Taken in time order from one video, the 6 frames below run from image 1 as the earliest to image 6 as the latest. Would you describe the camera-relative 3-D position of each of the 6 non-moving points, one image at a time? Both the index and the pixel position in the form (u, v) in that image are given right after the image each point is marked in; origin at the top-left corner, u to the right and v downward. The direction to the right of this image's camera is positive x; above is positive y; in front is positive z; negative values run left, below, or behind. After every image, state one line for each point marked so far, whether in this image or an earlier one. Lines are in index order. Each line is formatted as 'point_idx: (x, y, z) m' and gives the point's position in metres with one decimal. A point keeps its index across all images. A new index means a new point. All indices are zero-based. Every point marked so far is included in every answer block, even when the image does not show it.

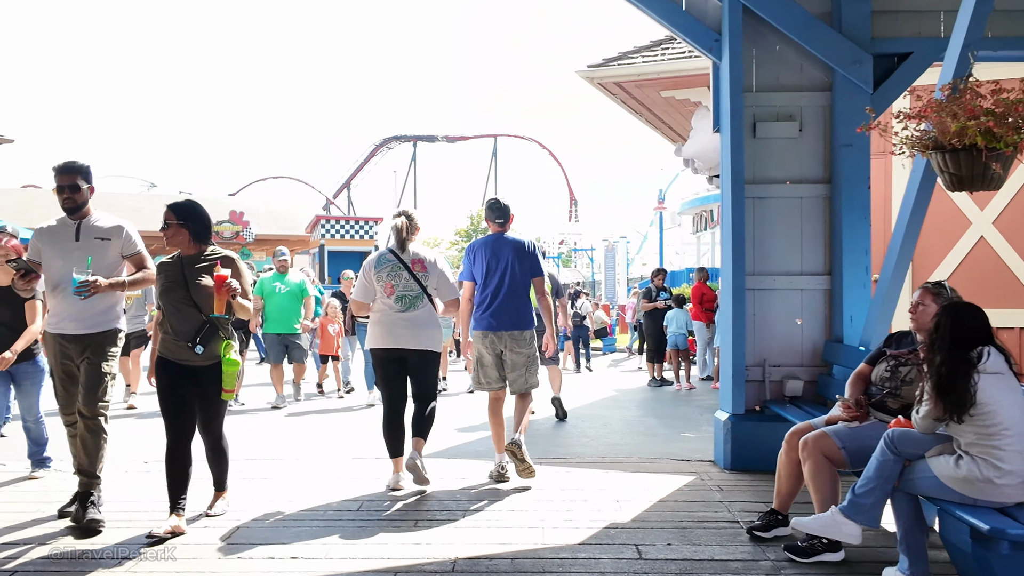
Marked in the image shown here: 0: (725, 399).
0: (+1.4, -0.7, +5.8) m
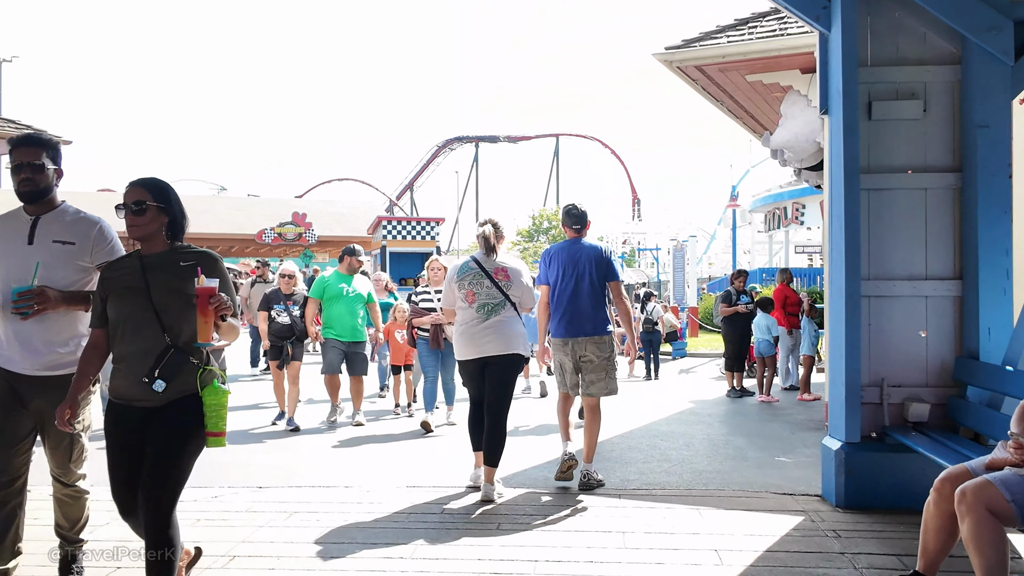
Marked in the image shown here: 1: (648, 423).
0: (+1.8, -0.8, +5.0) m
1: (+1.3, -1.2, +8.2) m
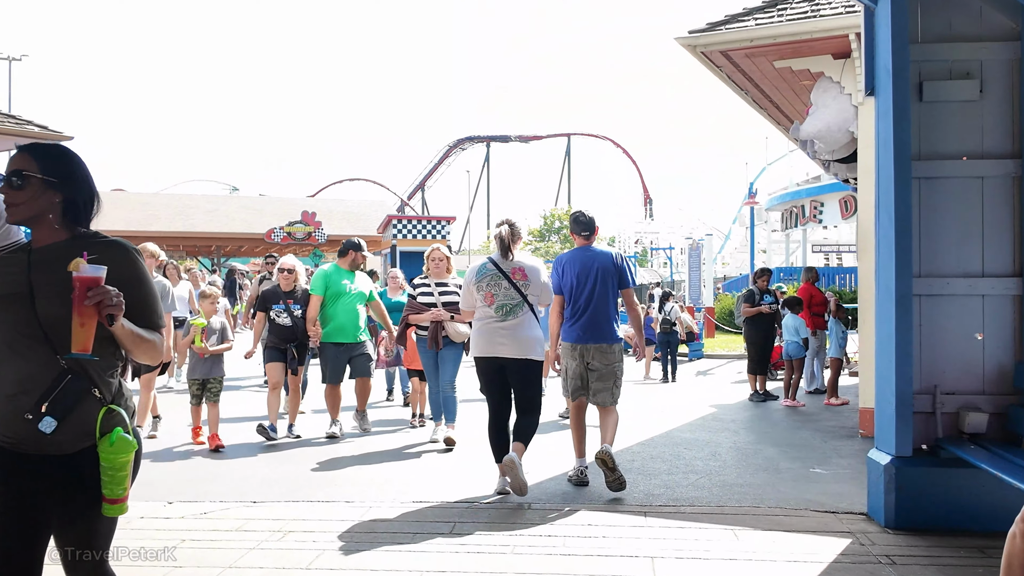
0: (+1.9, -0.8, +4.5) m
1: (+1.4, -1.2, +7.7) m
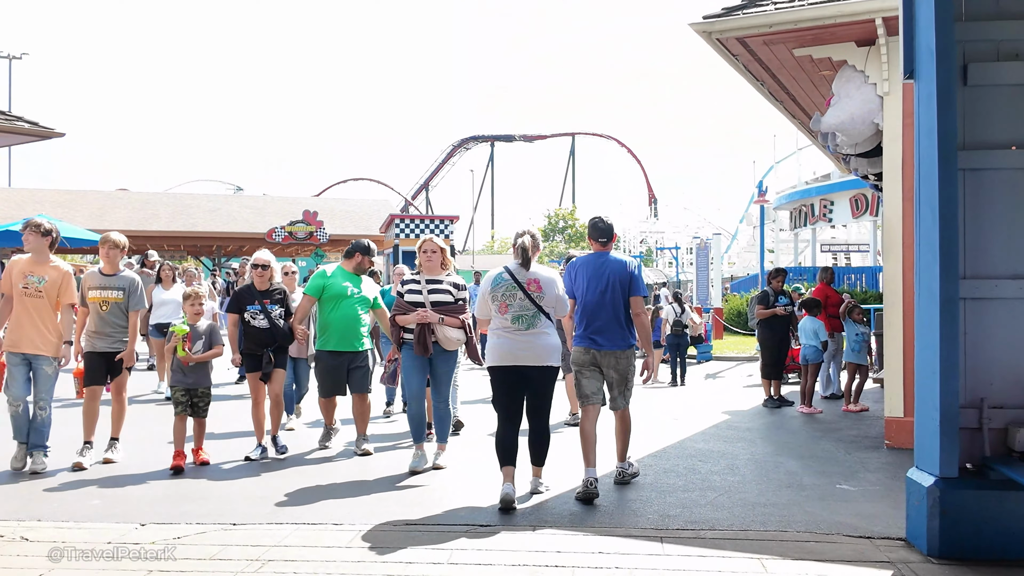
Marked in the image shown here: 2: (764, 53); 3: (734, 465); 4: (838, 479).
0: (+1.9, -0.8, +4.1) m
1: (+1.4, -1.2, +7.3) m
2: (+2.1, +1.9, +7.2) m
3: (+1.5, -1.2, +6.1) m
4: (+2.1, -1.2, +5.6) m
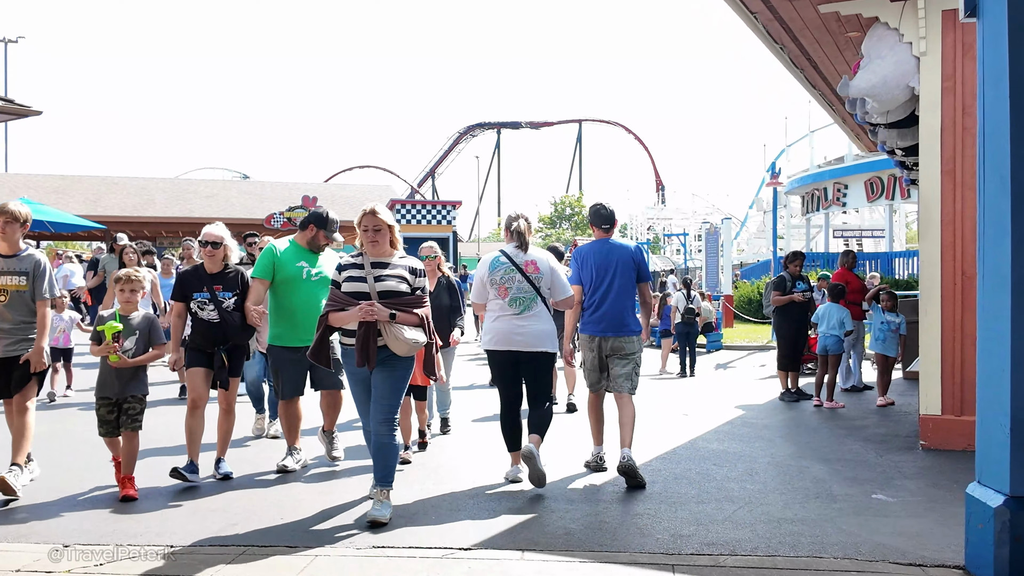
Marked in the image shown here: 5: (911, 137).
0: (+1.8, -0.7, +3.4) m
1: (+1.4, -1.1, +6.6) m
2: (+2.0, +2.0, +6.5) m
3: (+1.5, -1.1, +5.4) m
4: (+2.0, -1.1, +5.0) m
5: (+3.3, +1.2, +7.3) m
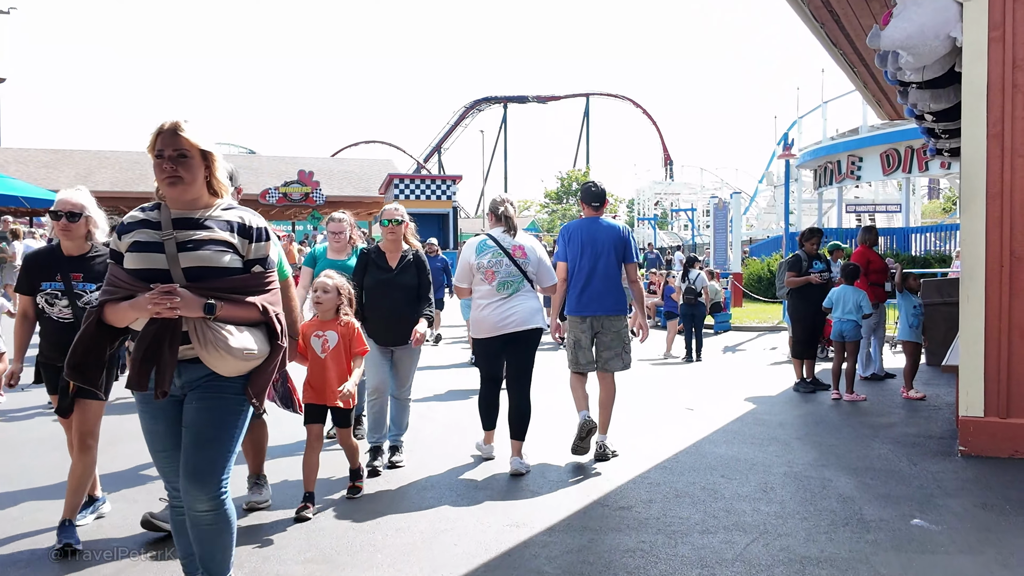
0: (+1.7, -0.7, +2.6) m
1: (+1.2, -1.0, +5.9) m
2: (+1.9, +2.1, +5.6) m
3: (+1.3, -1.0, +4.6) m
4: (+1.9, -1.0, +4.2) m
5: (+3.1, +1.4, +6.4) m
